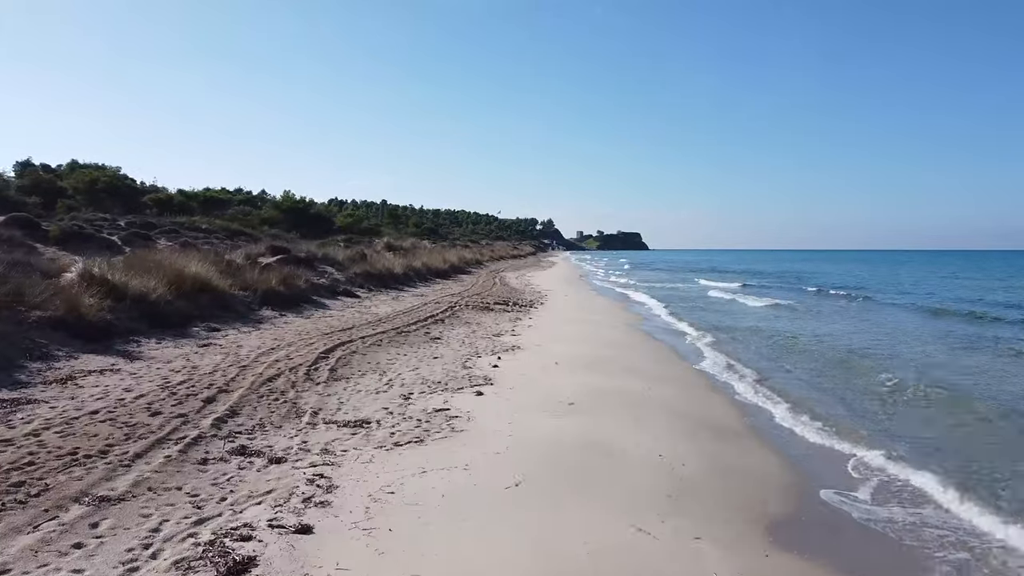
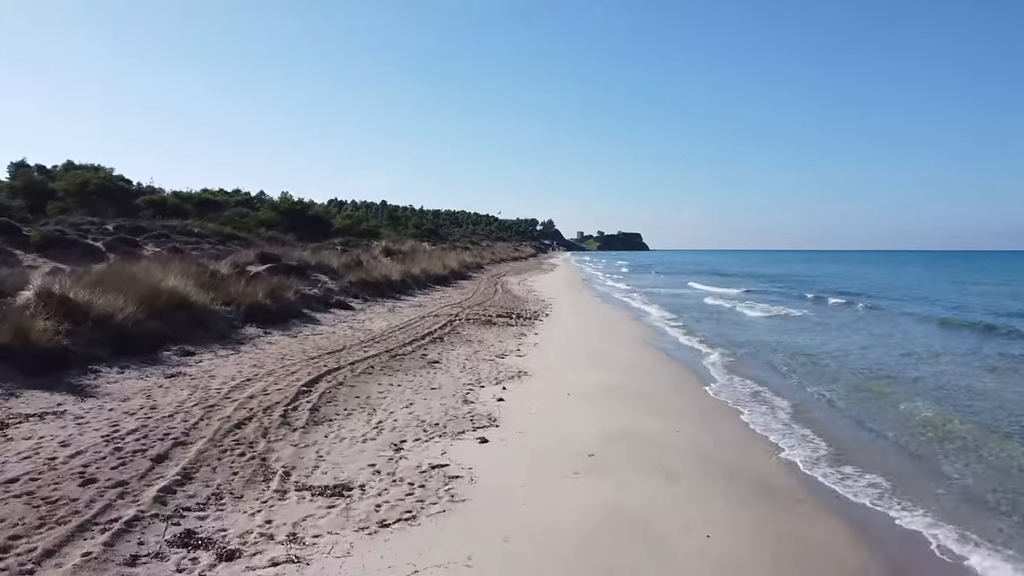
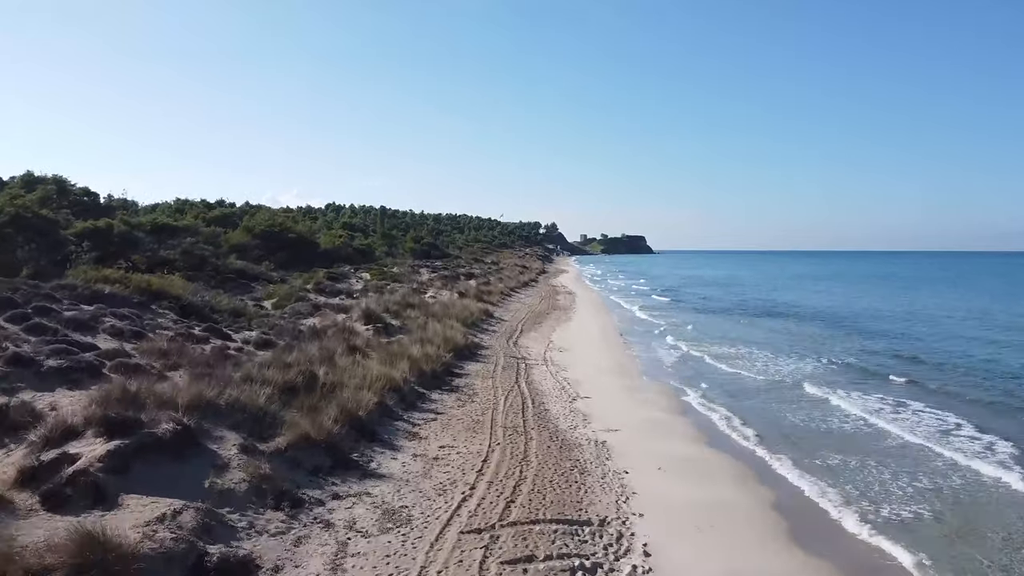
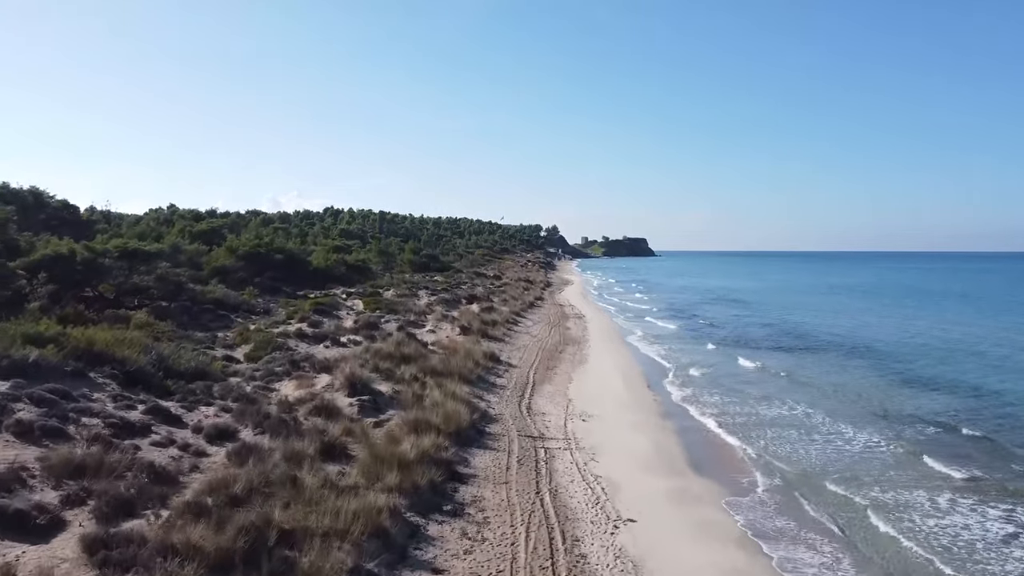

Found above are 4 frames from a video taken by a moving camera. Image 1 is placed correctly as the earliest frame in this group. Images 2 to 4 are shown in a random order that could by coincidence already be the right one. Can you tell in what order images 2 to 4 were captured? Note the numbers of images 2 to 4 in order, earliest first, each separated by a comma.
2, 3, 4
